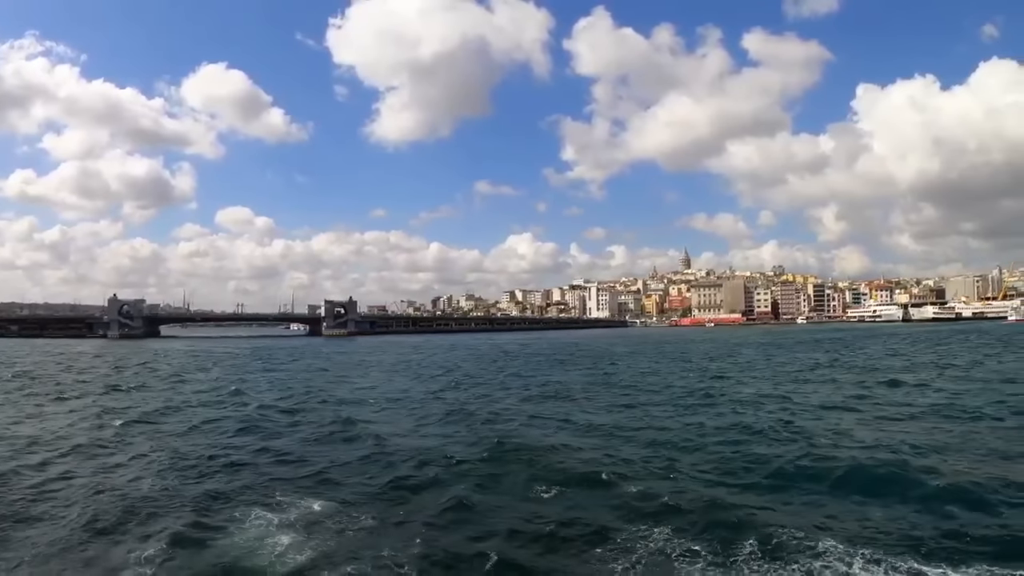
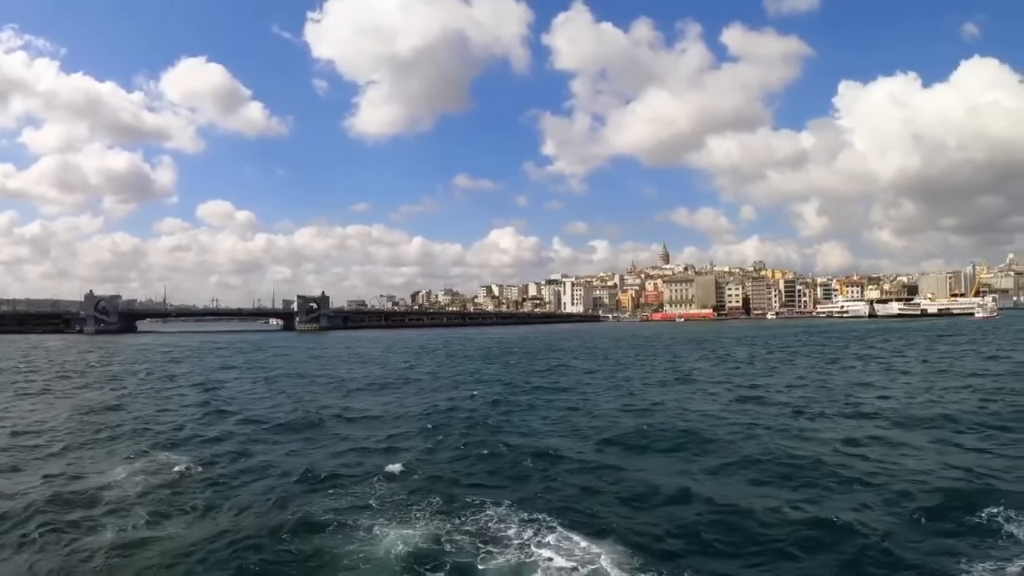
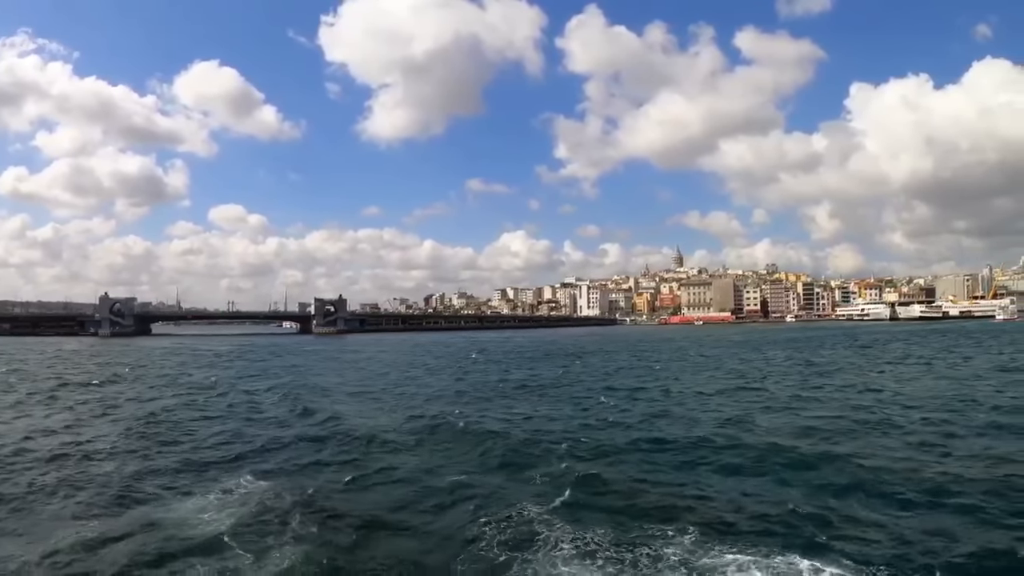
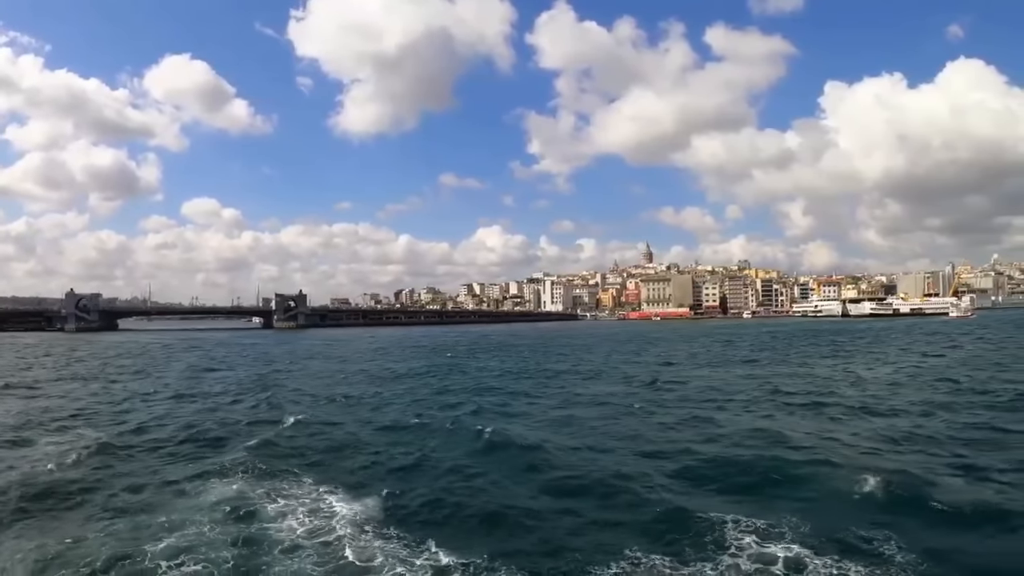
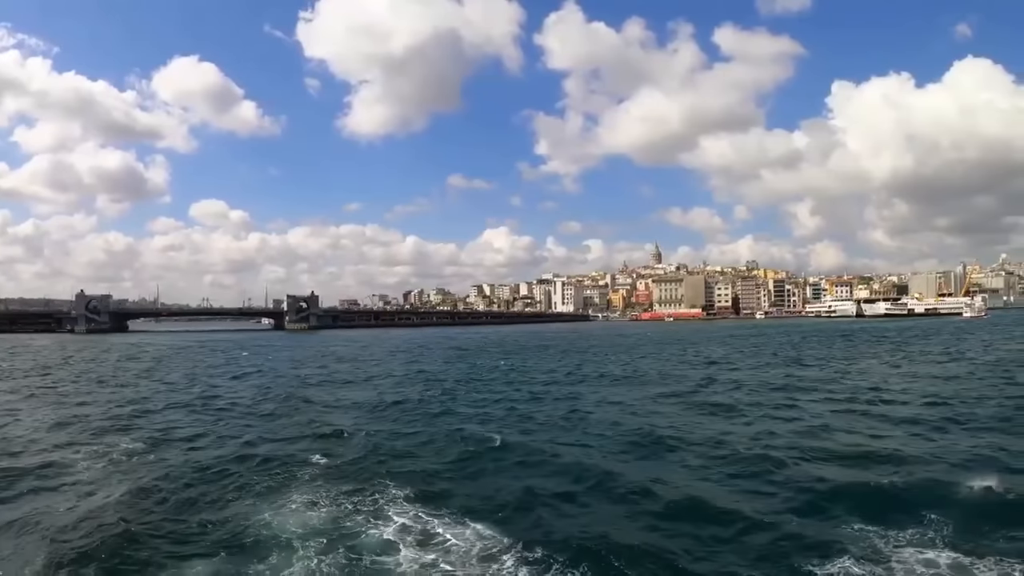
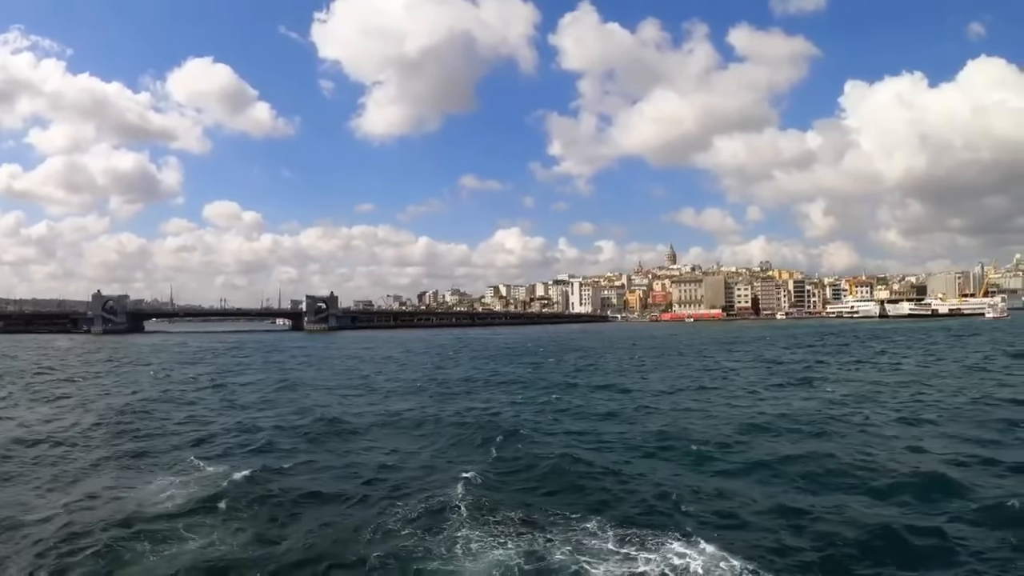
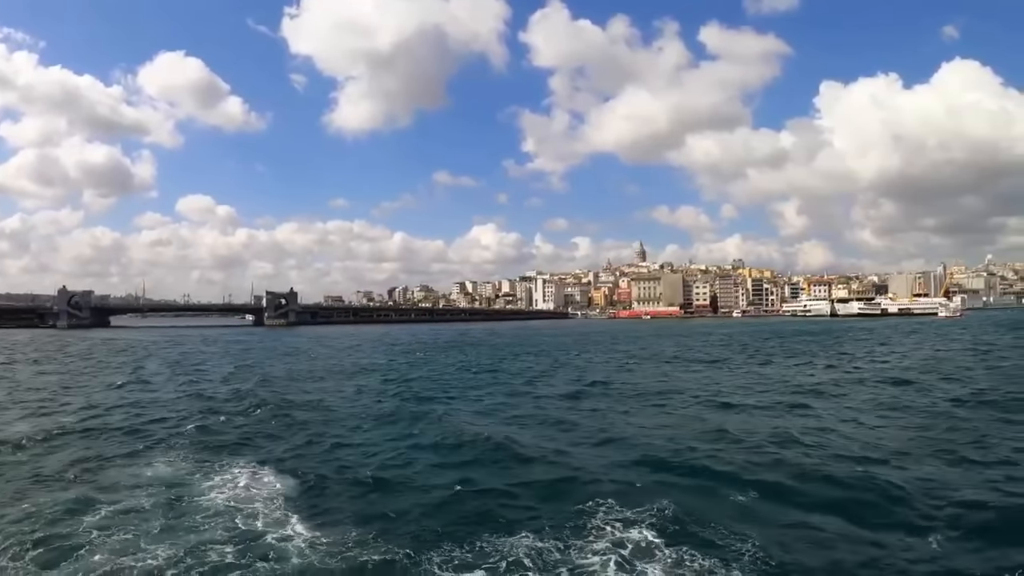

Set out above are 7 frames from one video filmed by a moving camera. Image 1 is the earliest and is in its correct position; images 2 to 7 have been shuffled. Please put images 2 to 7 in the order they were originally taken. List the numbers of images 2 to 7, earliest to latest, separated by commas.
3, 6, 2, 5, 4, 7
